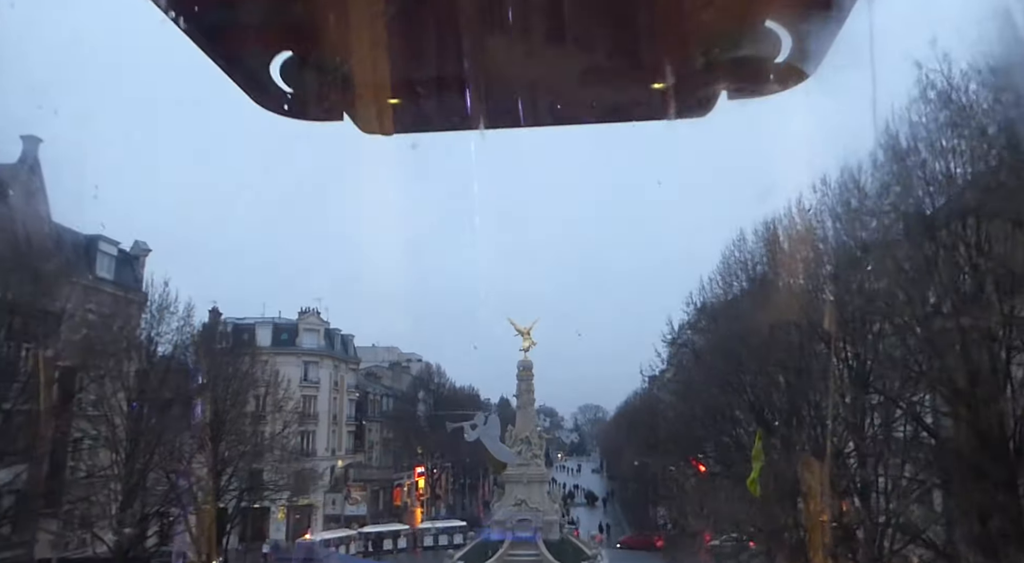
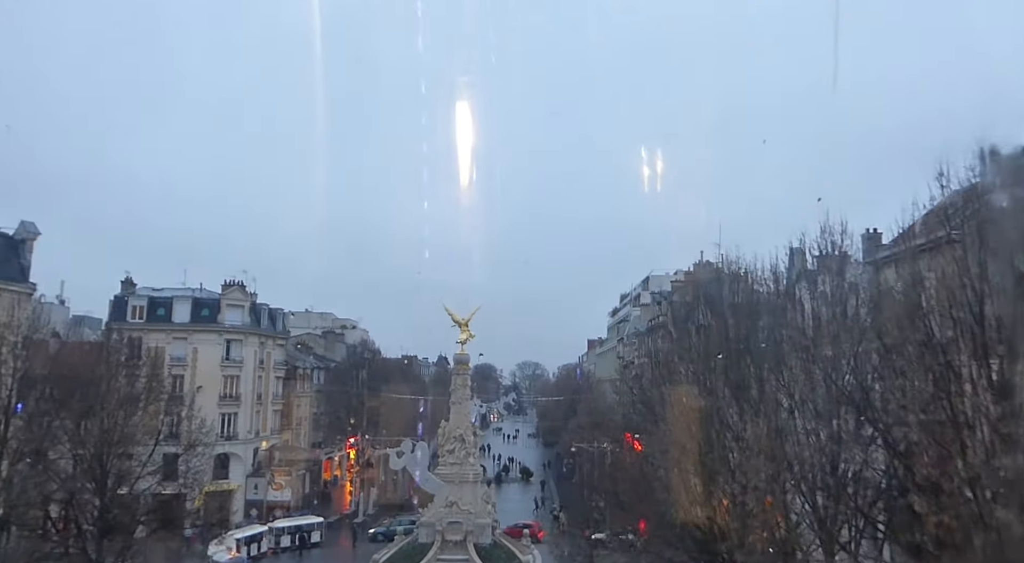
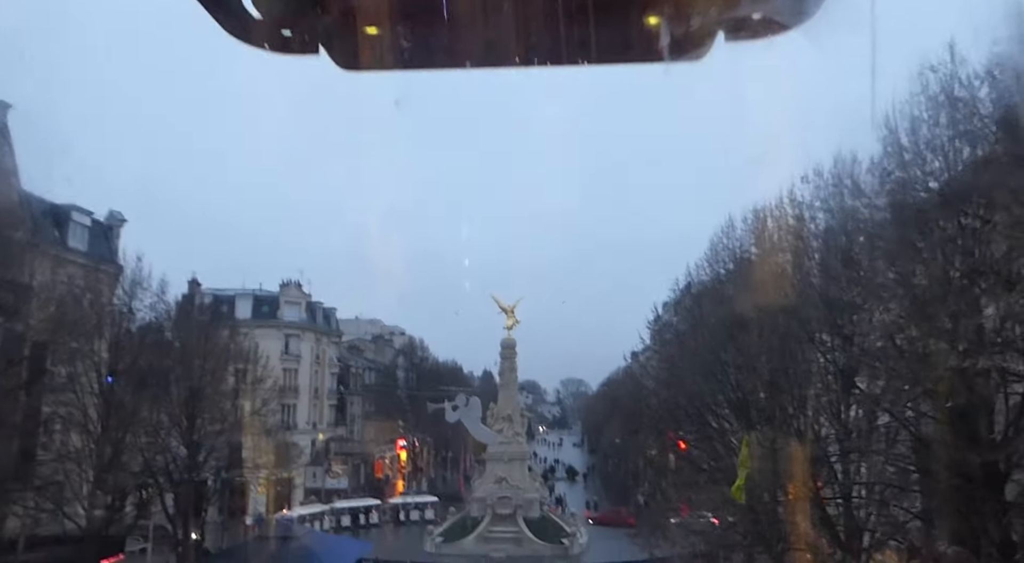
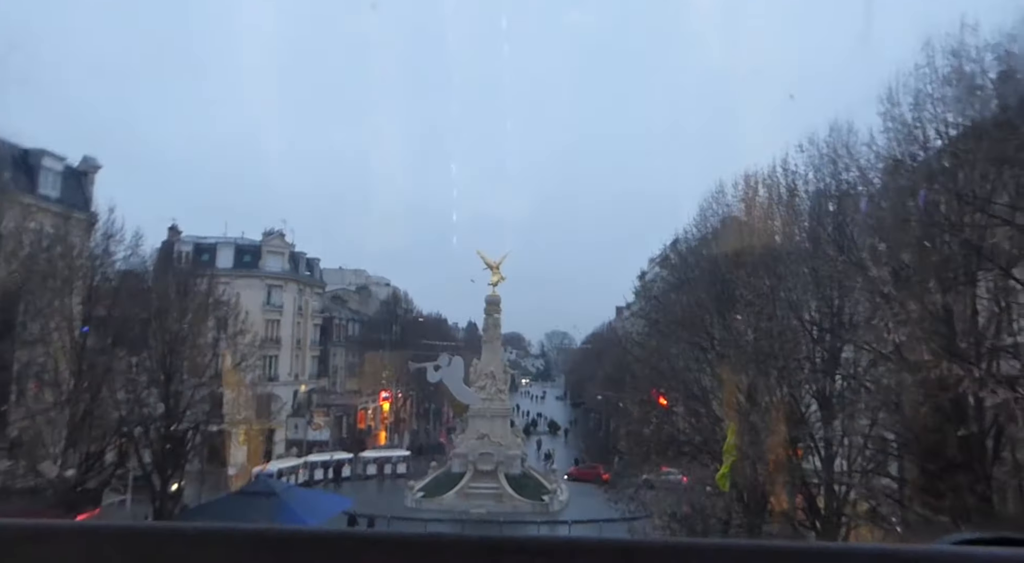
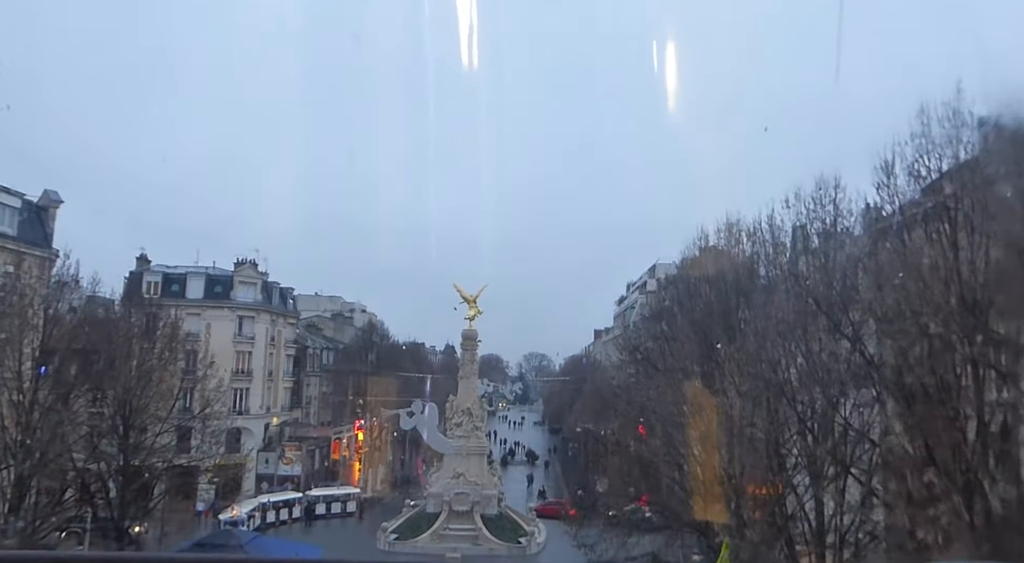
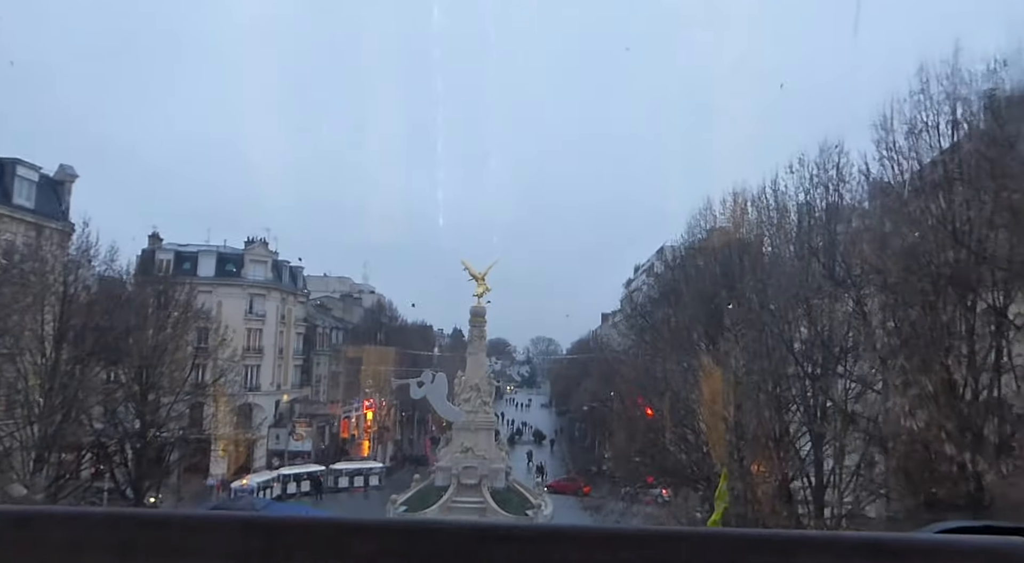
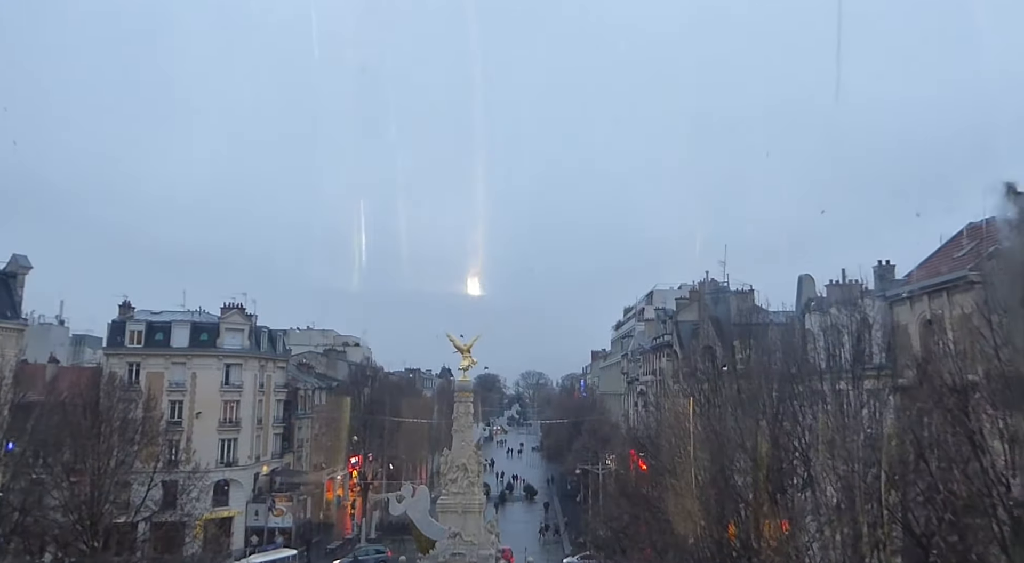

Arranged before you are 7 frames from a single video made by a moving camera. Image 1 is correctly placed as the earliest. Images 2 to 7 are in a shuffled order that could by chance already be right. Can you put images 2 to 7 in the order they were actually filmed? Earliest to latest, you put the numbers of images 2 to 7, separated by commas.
3, 4, 6, 5, 2, 7
